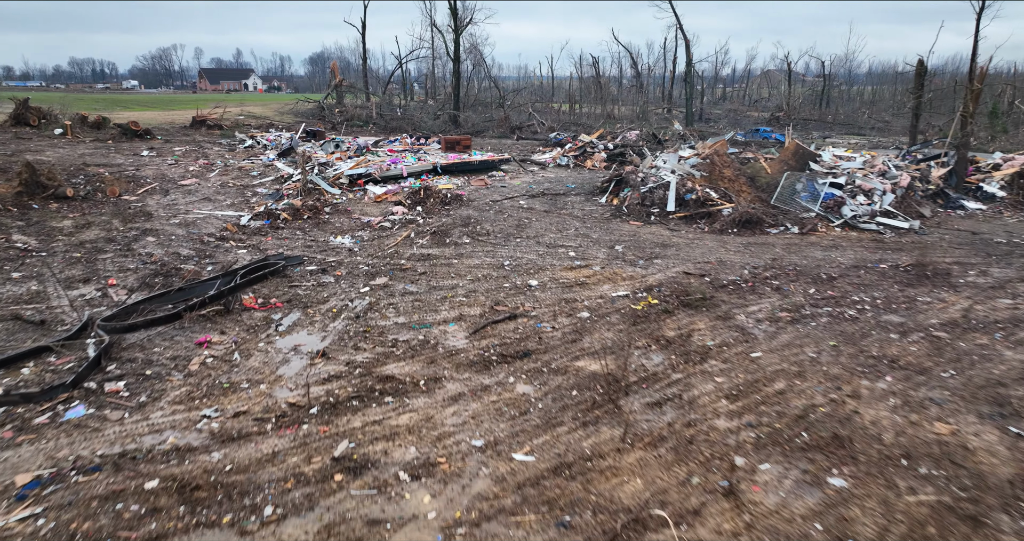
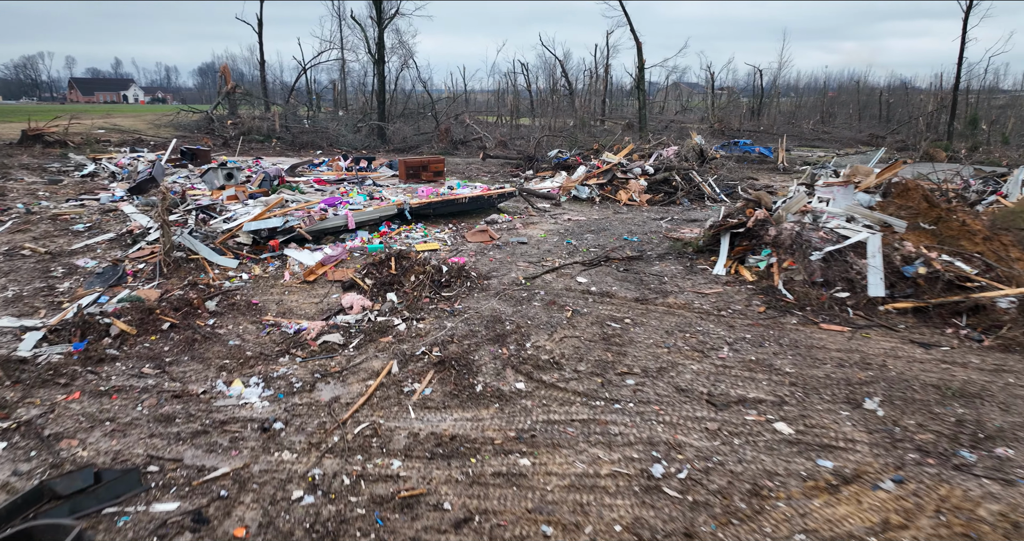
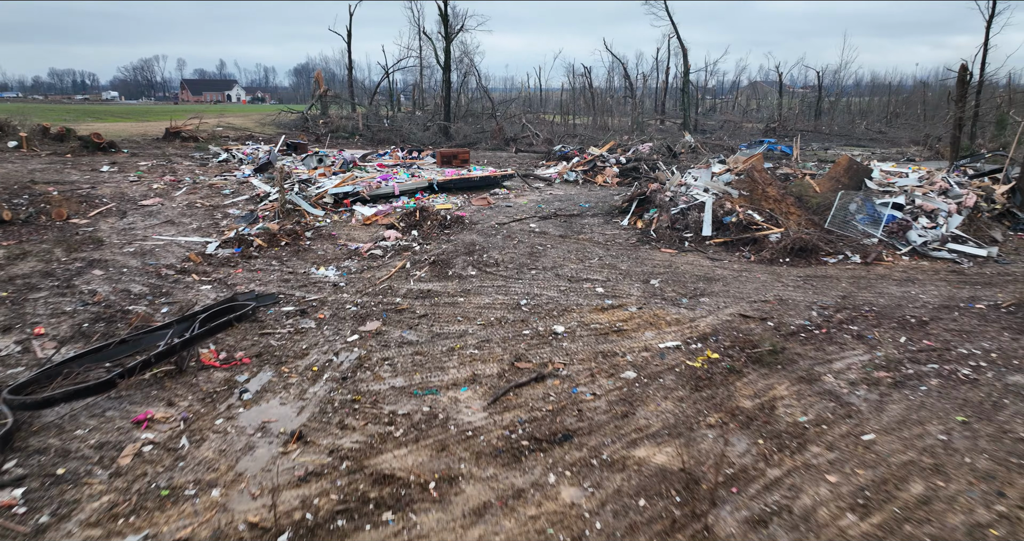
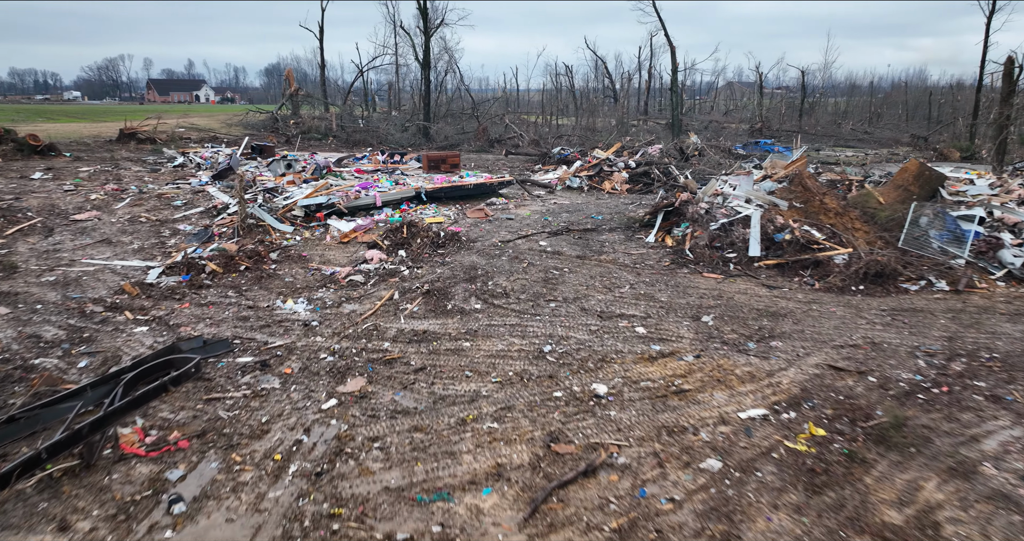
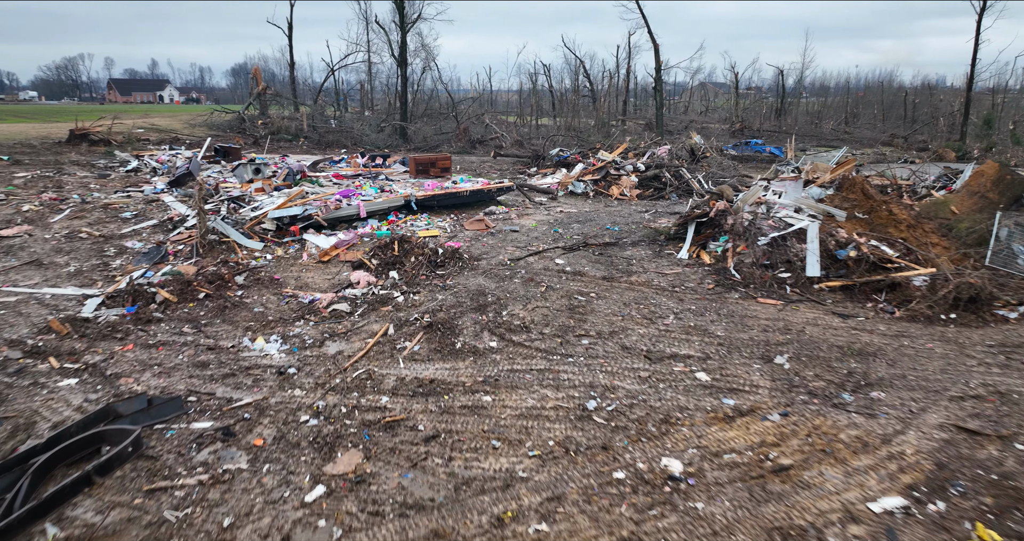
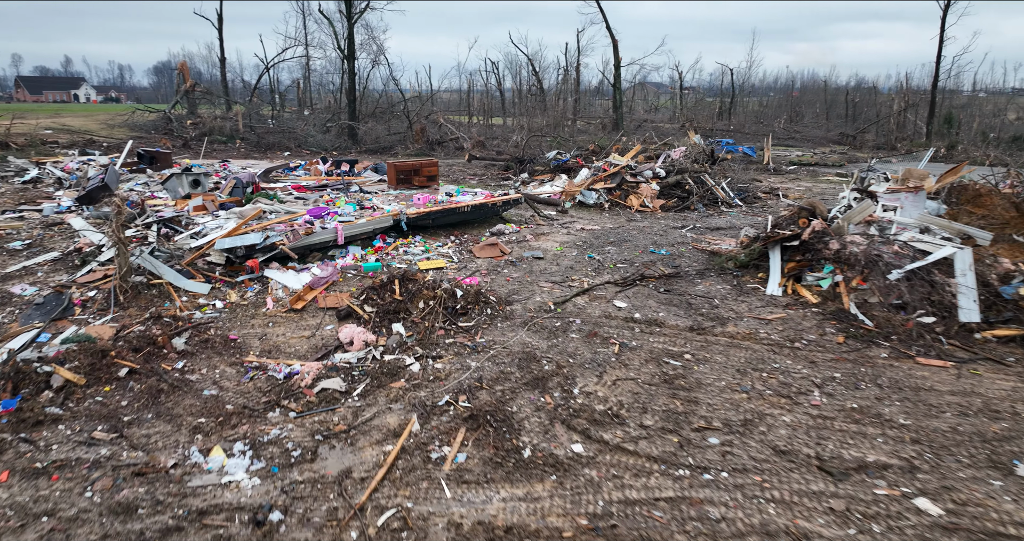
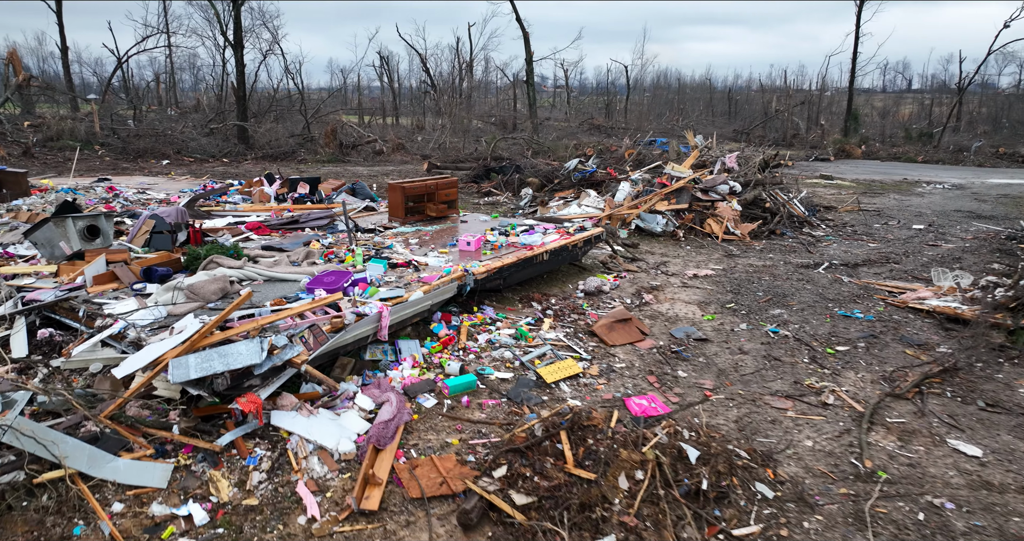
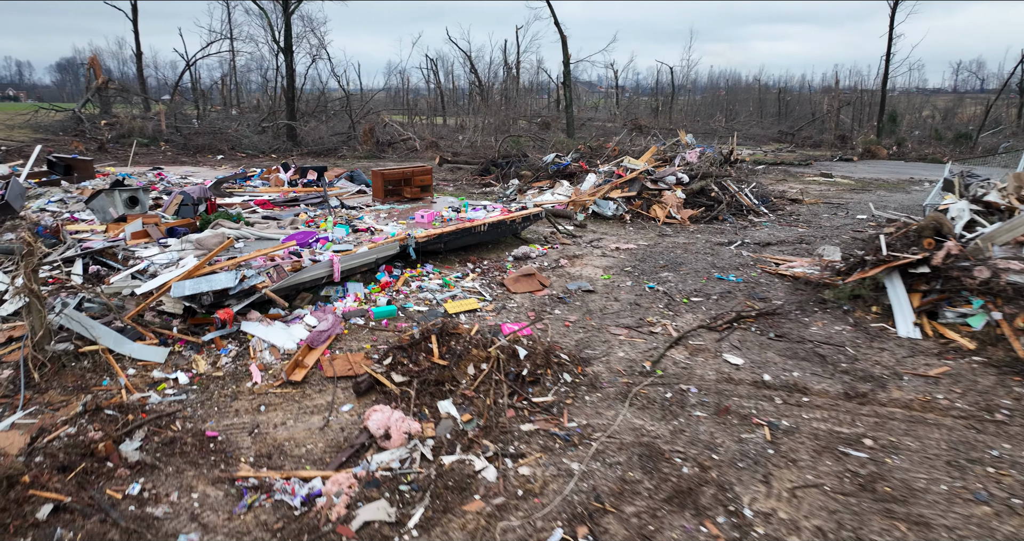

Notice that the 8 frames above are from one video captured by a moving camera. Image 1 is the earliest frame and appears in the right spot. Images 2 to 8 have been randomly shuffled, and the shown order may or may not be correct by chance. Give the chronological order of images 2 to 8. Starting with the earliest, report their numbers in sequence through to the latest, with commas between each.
3, 4, 5, 2, 6, 8, 7
